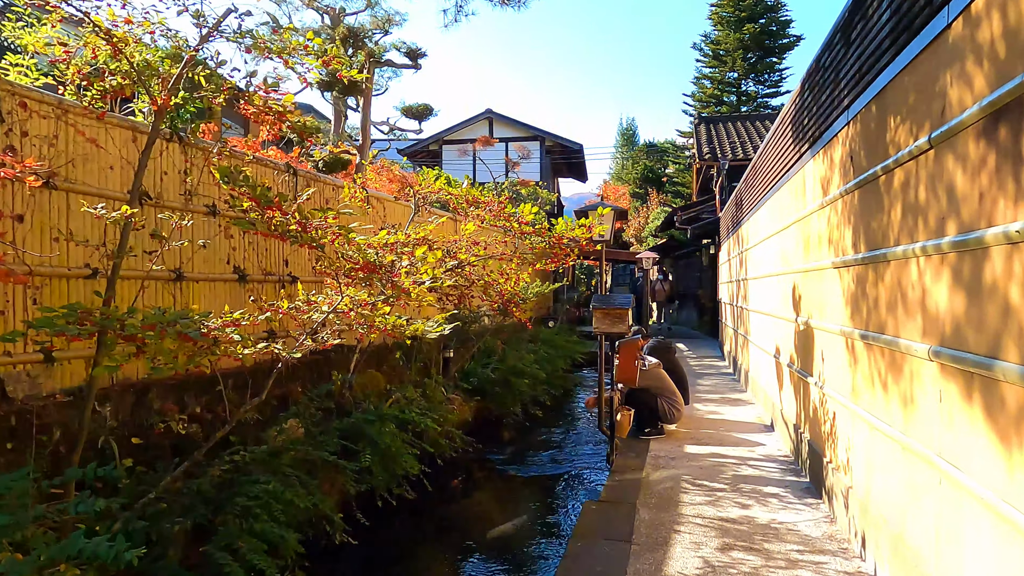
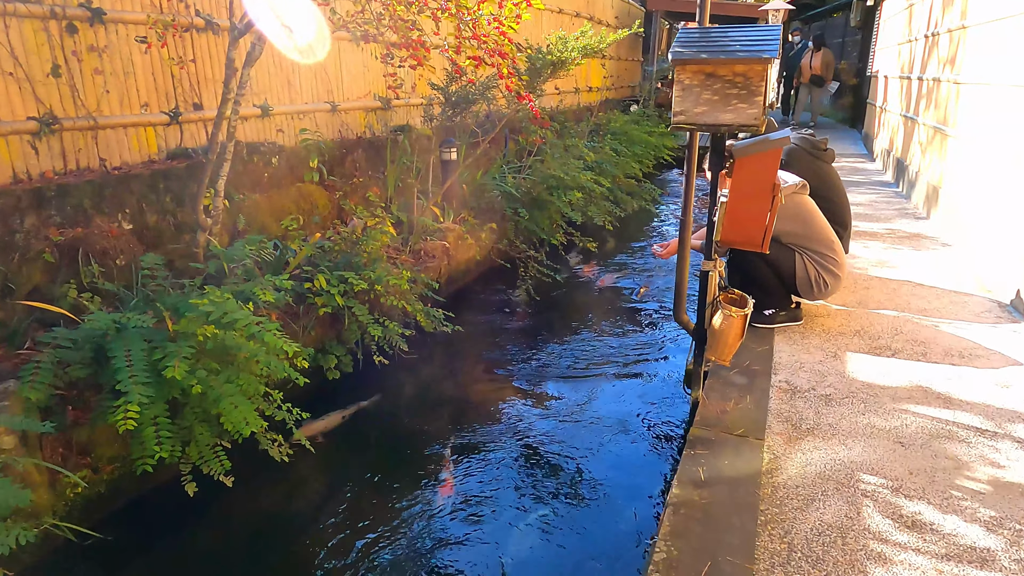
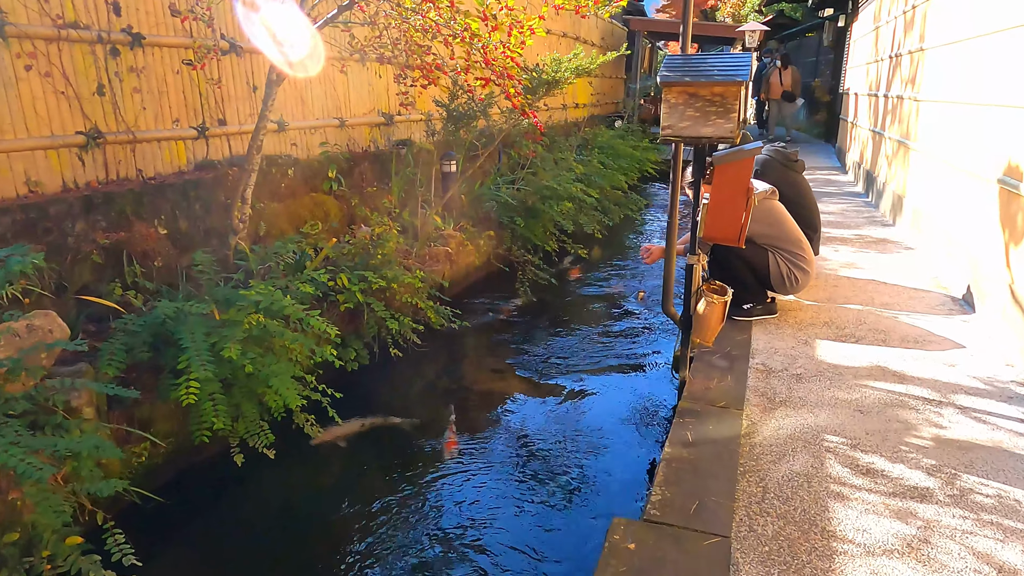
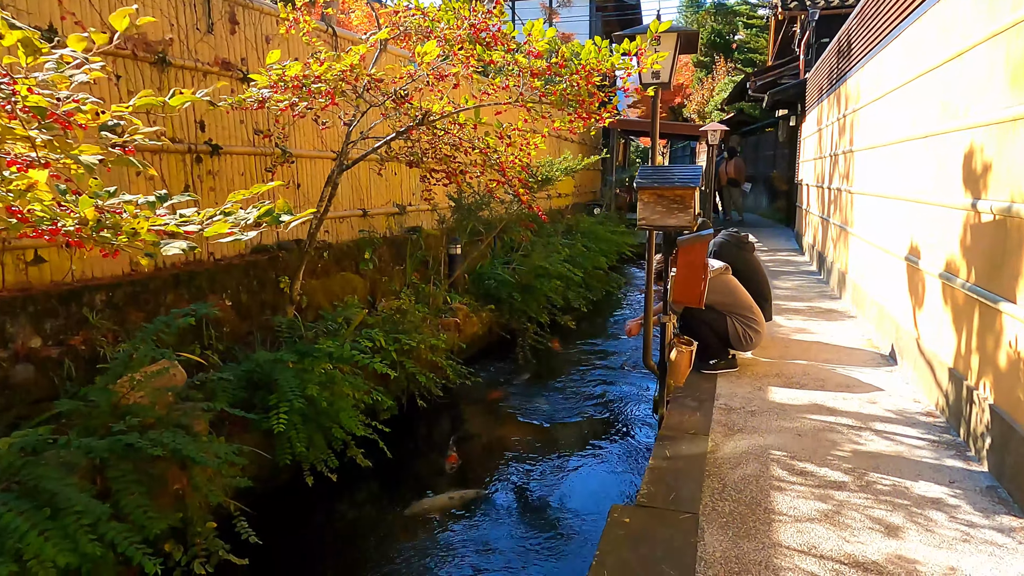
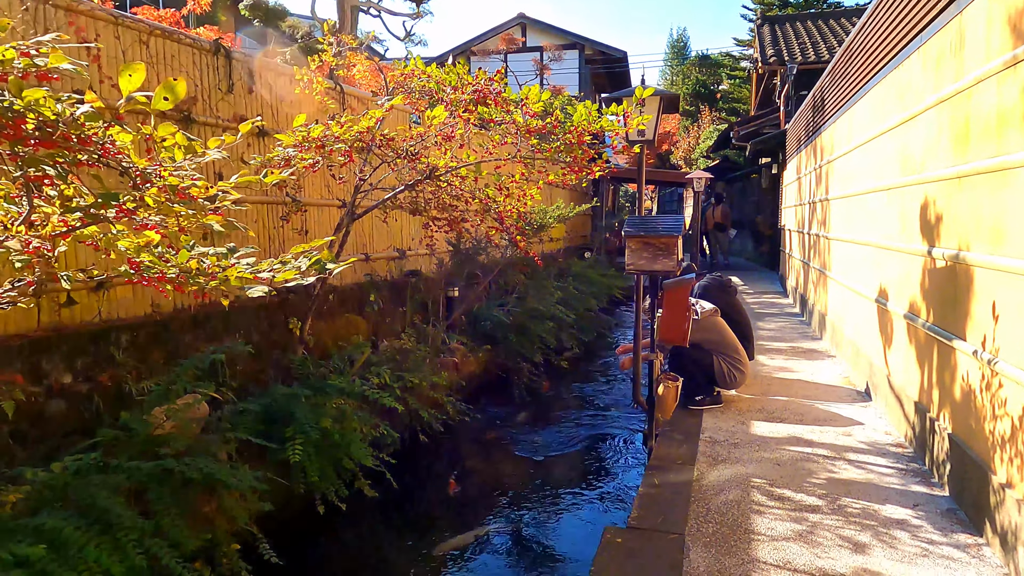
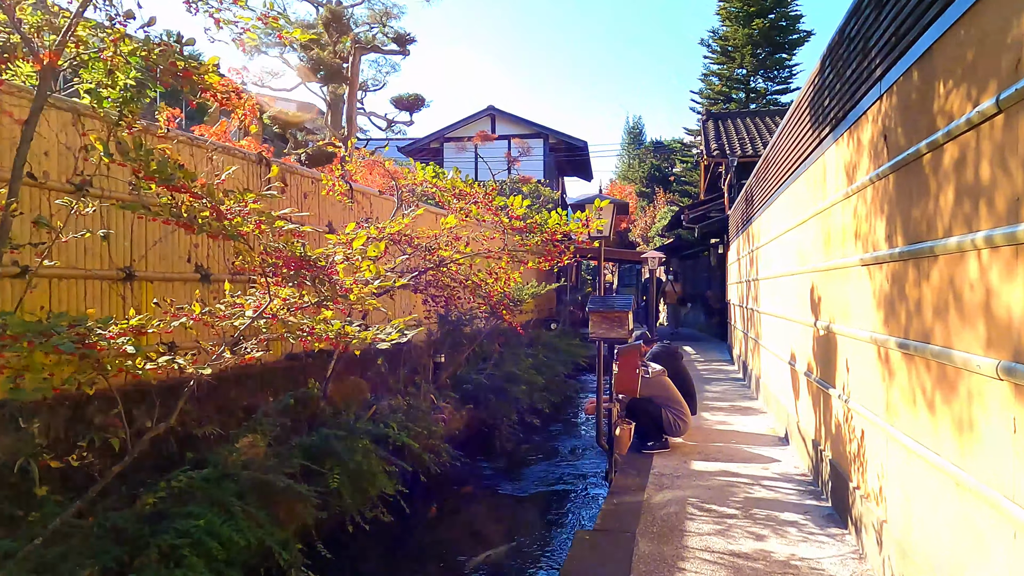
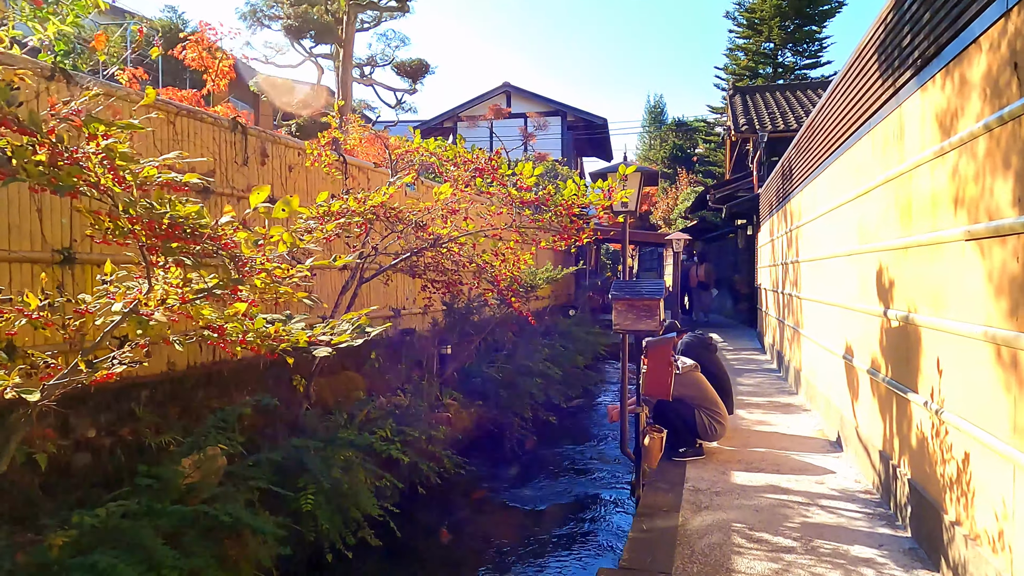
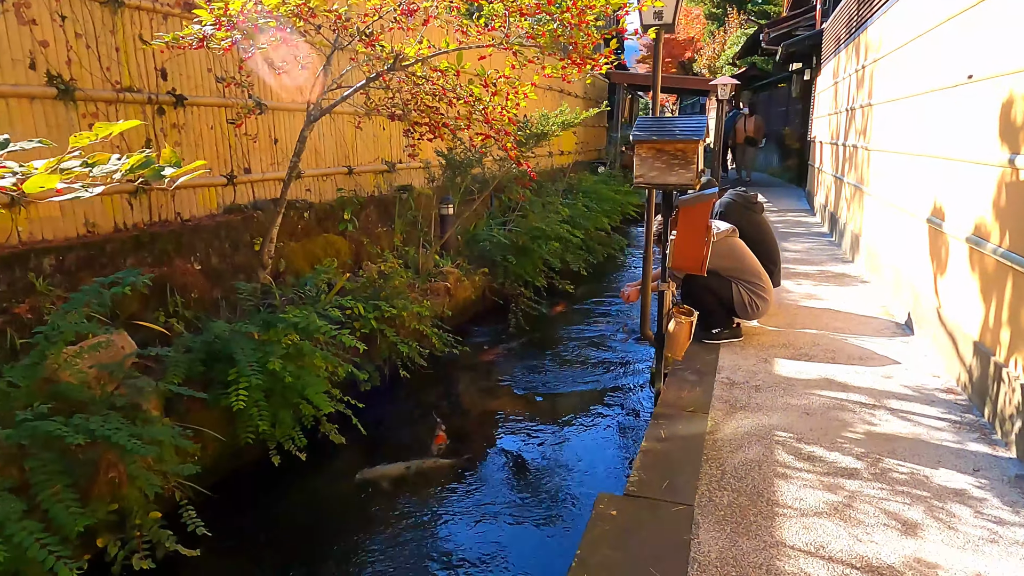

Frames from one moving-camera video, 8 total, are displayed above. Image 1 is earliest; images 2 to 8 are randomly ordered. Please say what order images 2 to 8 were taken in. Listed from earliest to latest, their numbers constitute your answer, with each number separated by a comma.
6, 7, 5, 4, 8, 3, 2
